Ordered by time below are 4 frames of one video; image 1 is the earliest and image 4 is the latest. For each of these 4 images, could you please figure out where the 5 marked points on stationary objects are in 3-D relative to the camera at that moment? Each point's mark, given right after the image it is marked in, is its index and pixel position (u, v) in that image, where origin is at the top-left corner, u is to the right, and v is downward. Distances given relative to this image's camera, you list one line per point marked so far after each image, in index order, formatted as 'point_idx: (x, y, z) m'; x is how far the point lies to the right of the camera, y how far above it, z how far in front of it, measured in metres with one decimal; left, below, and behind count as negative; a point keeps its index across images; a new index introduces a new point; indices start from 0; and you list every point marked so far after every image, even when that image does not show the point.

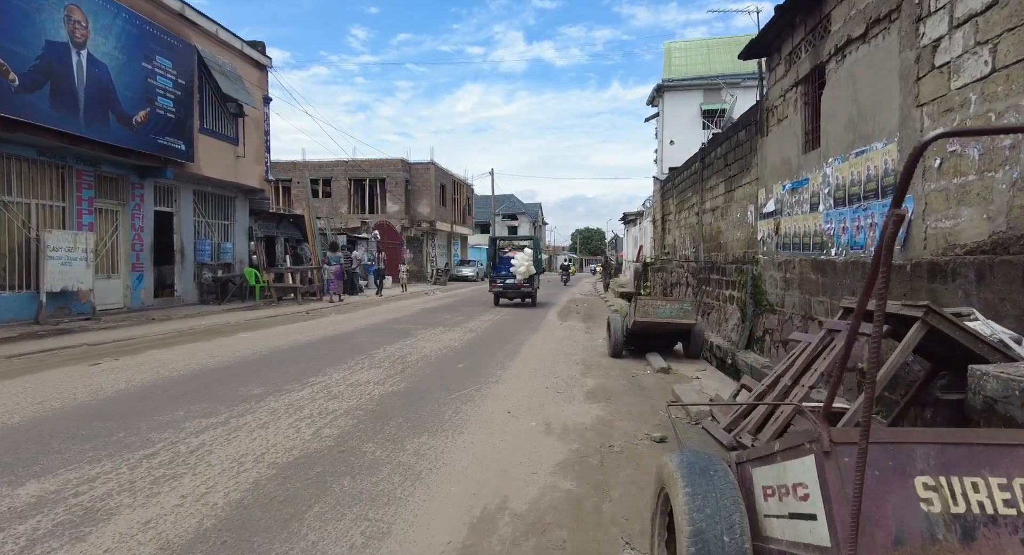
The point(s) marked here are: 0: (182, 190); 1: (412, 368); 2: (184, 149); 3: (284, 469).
0: (-8.6, +2.3, +14.7) m
1: (-1.3, -1.2, +7.5) m
2: (-7.6, +3.0, +13.2) m
3: (-1.5, -1.3, +3.8) m
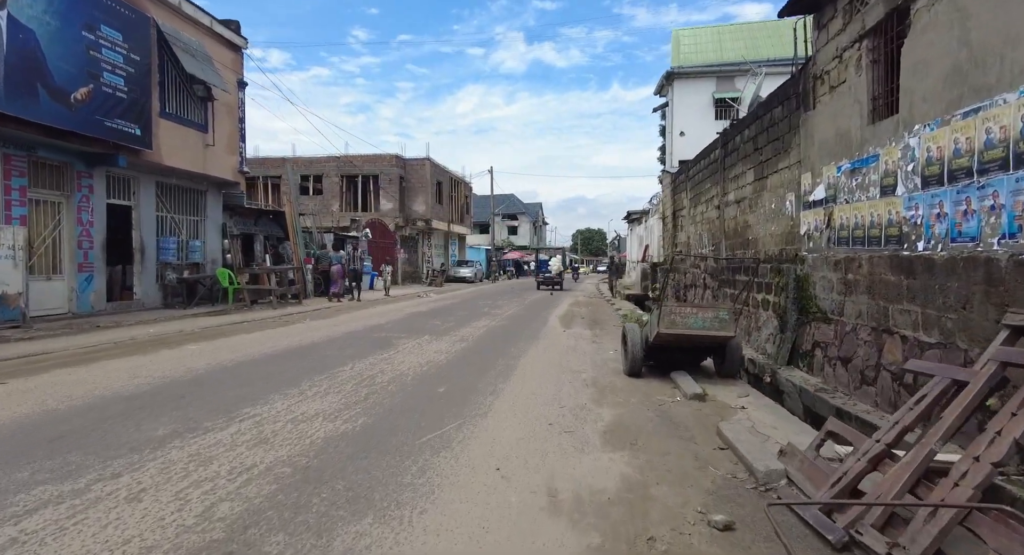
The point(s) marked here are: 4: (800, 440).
0: (-8.6, +2.2, +13.2) m
1: (-1.4, -1.2, +6.0) m
2: (-7.7, +3.0, +11.7) m
3: (-1.6, -1.3, +2.3) m
4: (+2.3, -1.3, +4.5) m
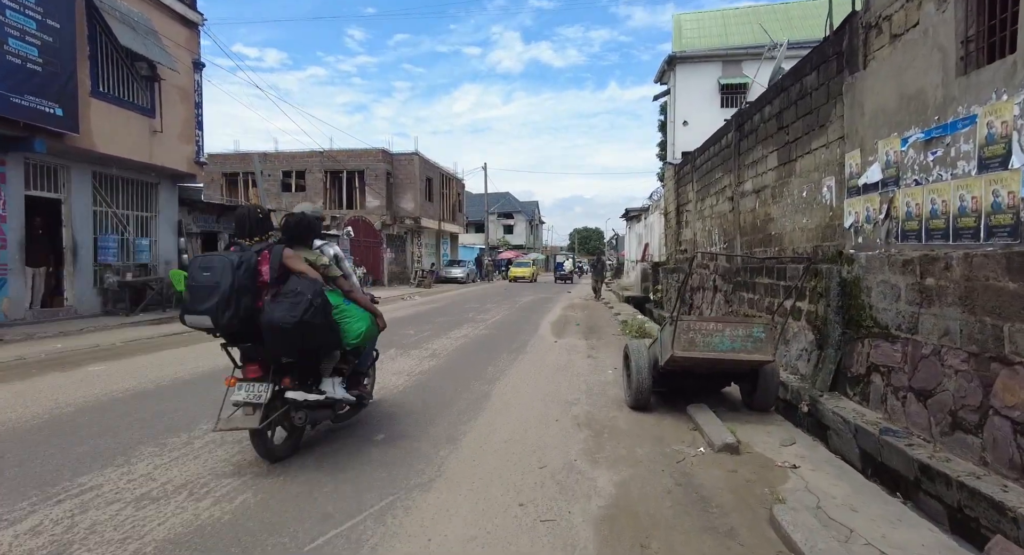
0: (-9.0, +2.2, +11.6) m
1: (-1.7, -1.3, +4.4) m
2: (-8.0, +2.9, +10.1) m
3: (-1.9, -1.4, +0.7) m
4: (+2.0, -1.4, +2.9) m
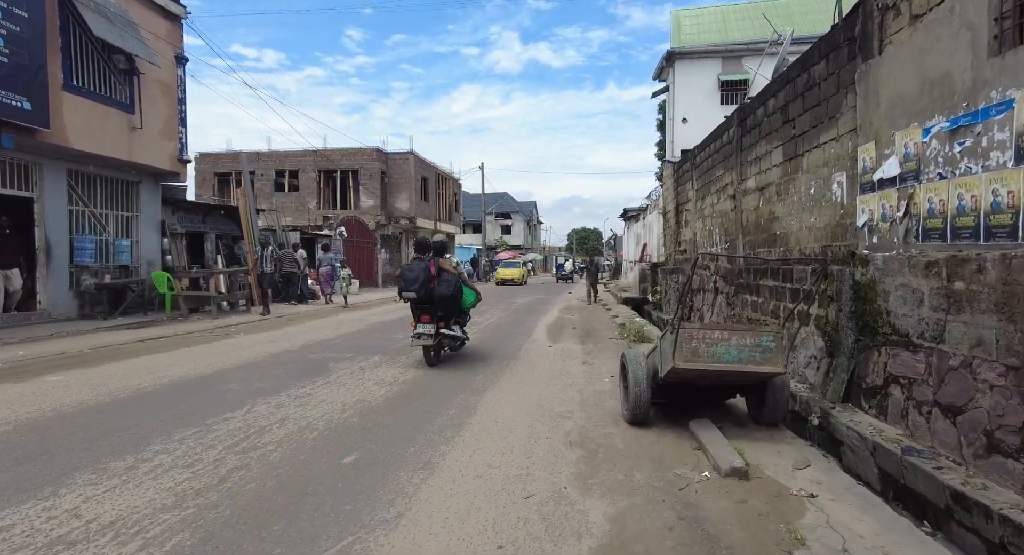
0: (-9.1, +2.1, +11.1) m
1: (-1.8, -1.3, +3.9) m
2: (-8.2, +2.8, +9.6) m
3: (-2.0, -1.4, +0.2) m
4: (+1.9, -1.4, +2.5) m
